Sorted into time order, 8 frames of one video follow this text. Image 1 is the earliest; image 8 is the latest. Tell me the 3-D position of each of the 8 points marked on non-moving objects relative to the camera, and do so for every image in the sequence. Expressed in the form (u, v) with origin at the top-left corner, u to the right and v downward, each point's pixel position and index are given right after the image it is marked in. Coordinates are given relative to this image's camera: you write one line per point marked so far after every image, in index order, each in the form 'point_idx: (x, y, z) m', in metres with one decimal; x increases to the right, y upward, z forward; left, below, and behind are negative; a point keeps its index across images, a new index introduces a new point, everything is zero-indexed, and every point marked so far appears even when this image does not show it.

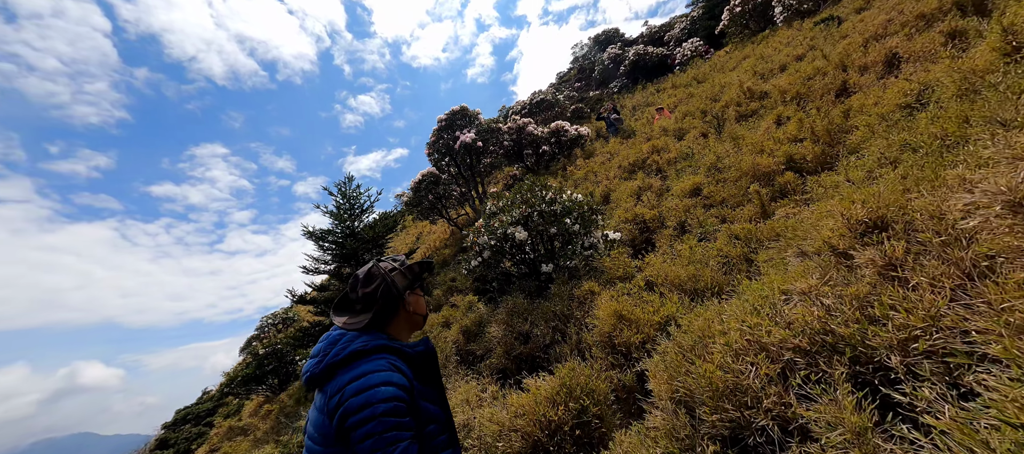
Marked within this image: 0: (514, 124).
0: (+0.1, +4.8, +18.2) m
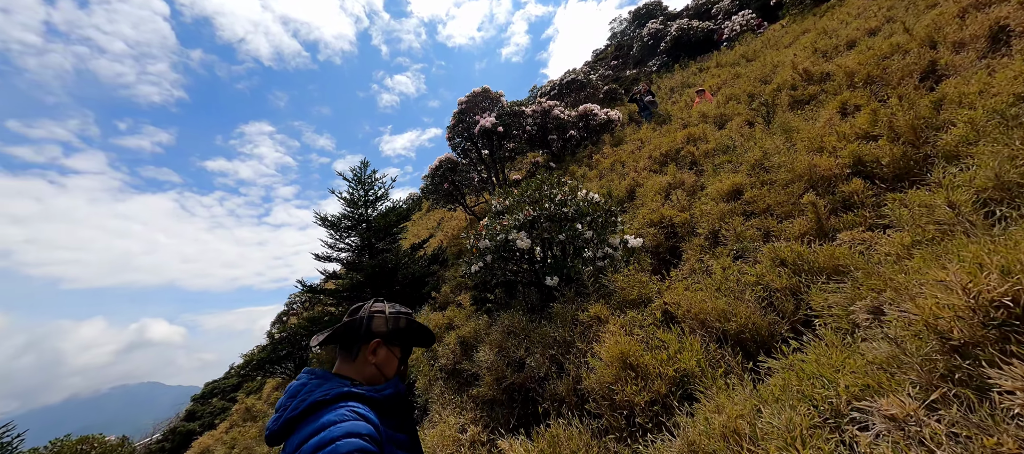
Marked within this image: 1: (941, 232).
0: (+1.2, +5.3, +17.1) m
1: (+3.4, -0.1, +3.1) m
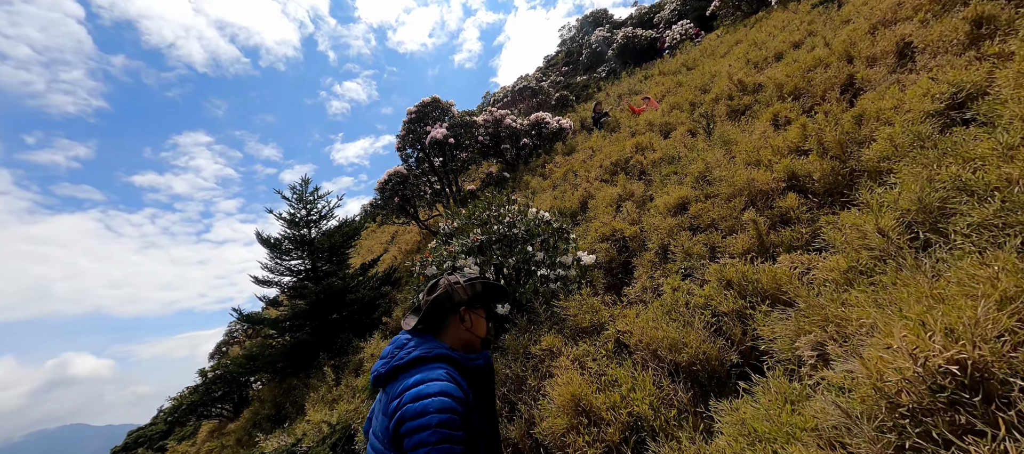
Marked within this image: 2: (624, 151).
0: (-0.9, +4.8, +16.9) m
1: (+2.9, -0.3, +3.2) m
2: (+3.3, +2.2, +11.5) m
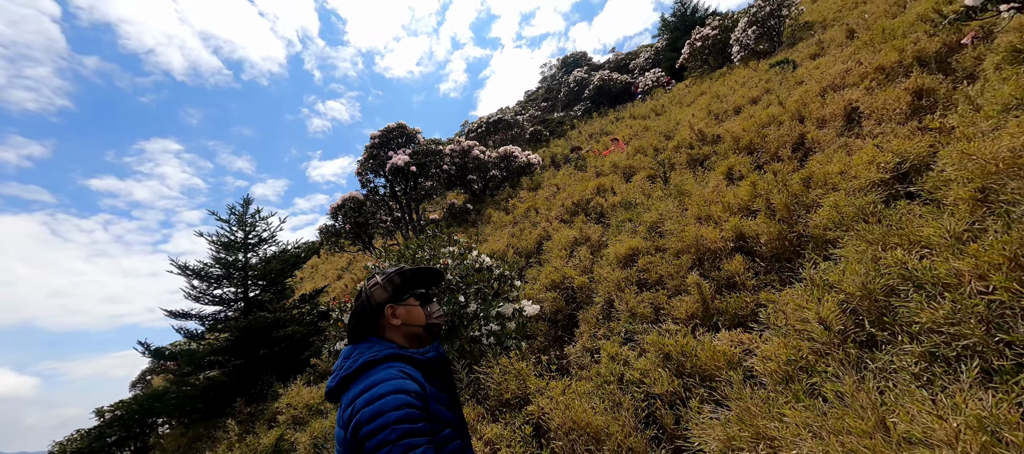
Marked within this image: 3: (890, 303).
0: (-2.3, +3.4, +16.7) m
1: (+2.2, -0.9, +2.8) m
2: (+2.2, +1.0, +11.3) m
3: (+2.7, -0.5, +2.8) m
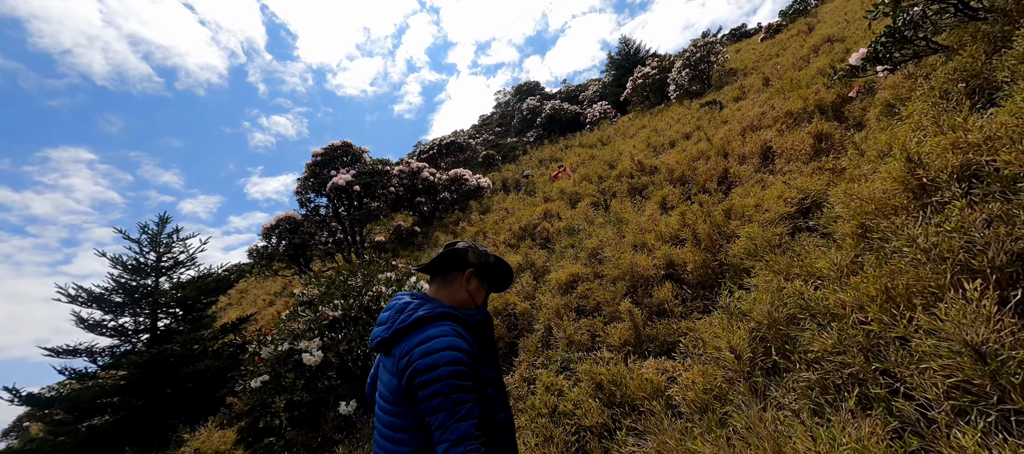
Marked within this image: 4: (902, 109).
0: (-4.4, +2.5, +16.4) m
1: (+1.6, -1.1, +2.9) m
2: (+0.6, +0.3, +11.5) m
3: (+2.2, -0.8, +3.0) m
4: (+4.8, +1.4, +4.8) m
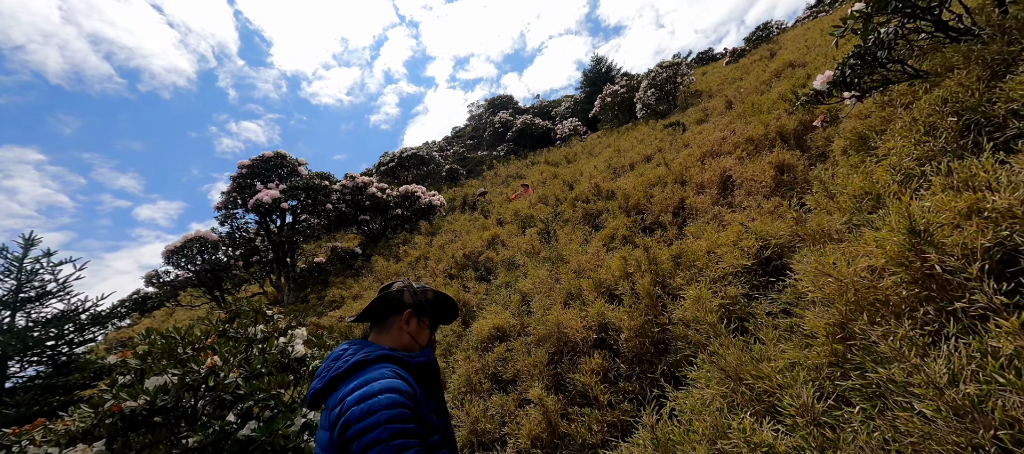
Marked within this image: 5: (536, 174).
0: (-6.2, +1.7, +15.1) m
1: (+0.7, -1.6, +1.9) m
2: (-0.9, -0.4, +10.4) m
3: (+1.2, -1.3, +2.0) m
4: (+3.7, +0.8, +4.0) m
5: (+1.1, +2.5, +18.4) m
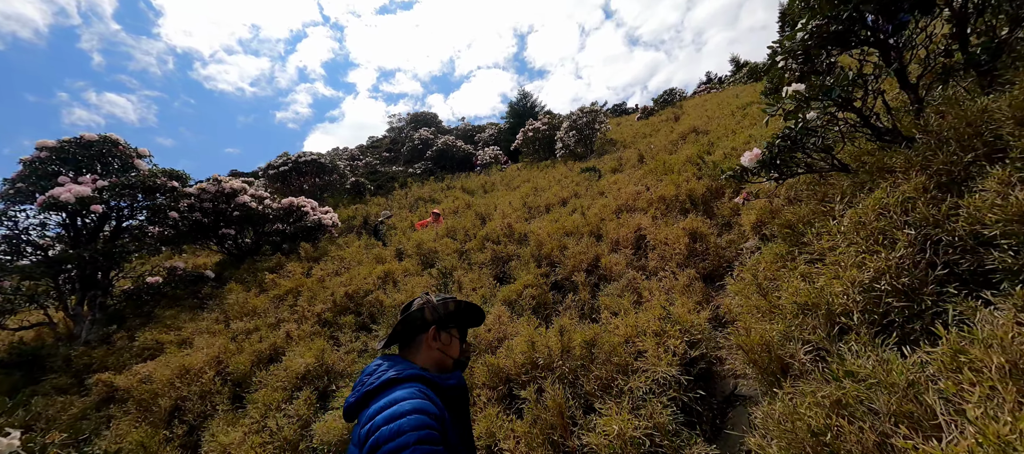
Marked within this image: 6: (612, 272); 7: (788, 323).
0: (-9.3, +1.2, +12.3) m
1: (0.0, -2.1, +0.7) m
2: (-3.3, -1.2, +8.8) m
3: (+0.5, -1.8, +1.0) m
4: (+2.7, -0.1, +3.7) m
5: (-2.9, +1.1, +17.2) m
6: (+1.5, -0.7, +6.2) m
7: (+2.0, -0.7, +2.8) m
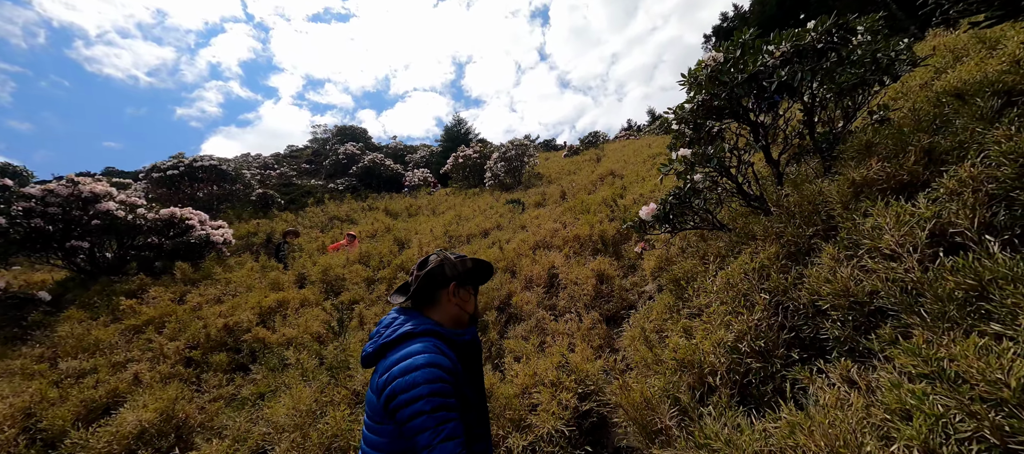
0: (-11.6, +0.9, +10.3) m
1: (-0.5, -2.3, +0.4) m
2: (-5.2, -1.7, +7.8) m
3: (0.0, -2.1, +0.8) m
4: (+1.7, -0.6, +3.9) m
5: (-6.2, +0.1, +16.2) m
6: (+0.1, -1.3, +6.1) m
7: (+1.2, -1.1, +2.9) m
